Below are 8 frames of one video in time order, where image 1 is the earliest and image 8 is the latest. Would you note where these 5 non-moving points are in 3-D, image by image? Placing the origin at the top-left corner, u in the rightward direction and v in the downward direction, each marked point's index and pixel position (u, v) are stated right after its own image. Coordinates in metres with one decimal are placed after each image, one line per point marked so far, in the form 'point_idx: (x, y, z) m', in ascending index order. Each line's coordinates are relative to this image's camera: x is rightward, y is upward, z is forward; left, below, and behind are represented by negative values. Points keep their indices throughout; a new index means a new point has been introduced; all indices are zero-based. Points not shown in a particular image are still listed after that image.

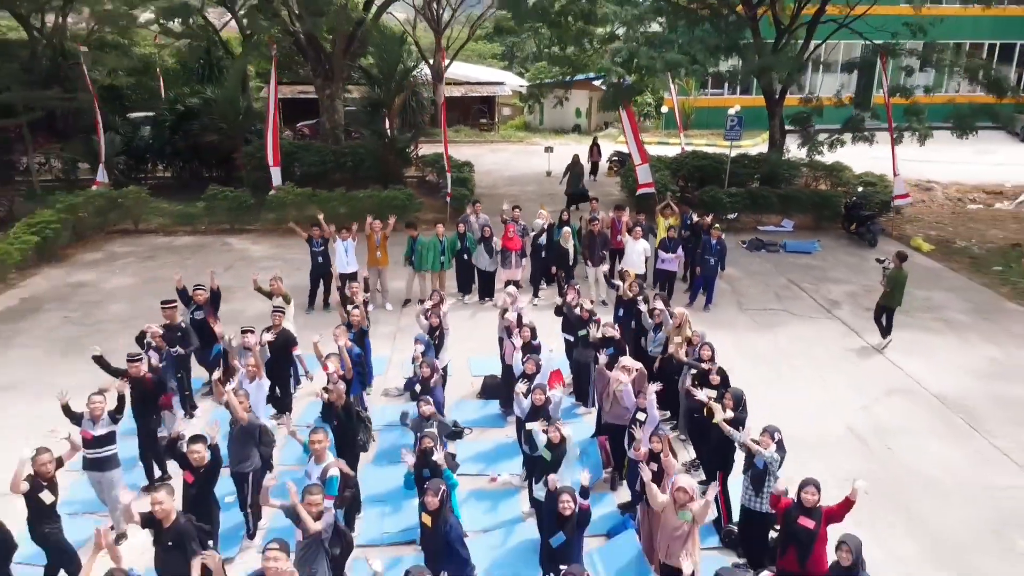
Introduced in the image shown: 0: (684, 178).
0: (+2.9, +1.9, +16.9) m
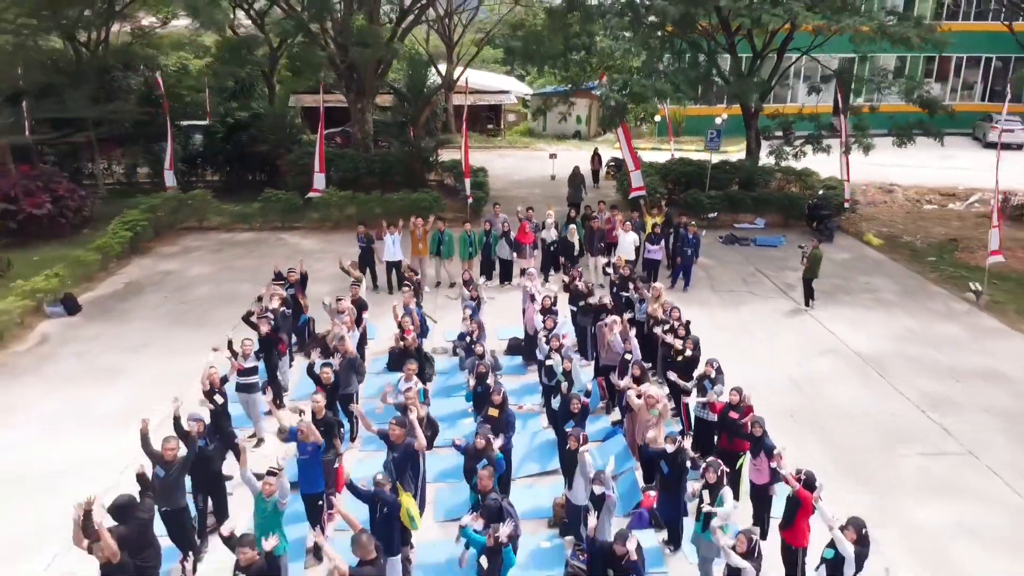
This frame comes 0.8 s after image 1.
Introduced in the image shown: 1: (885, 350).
0: (+3.1, +2.1, +19.5) m
1: (+4.2, -0.7, +11.4) m
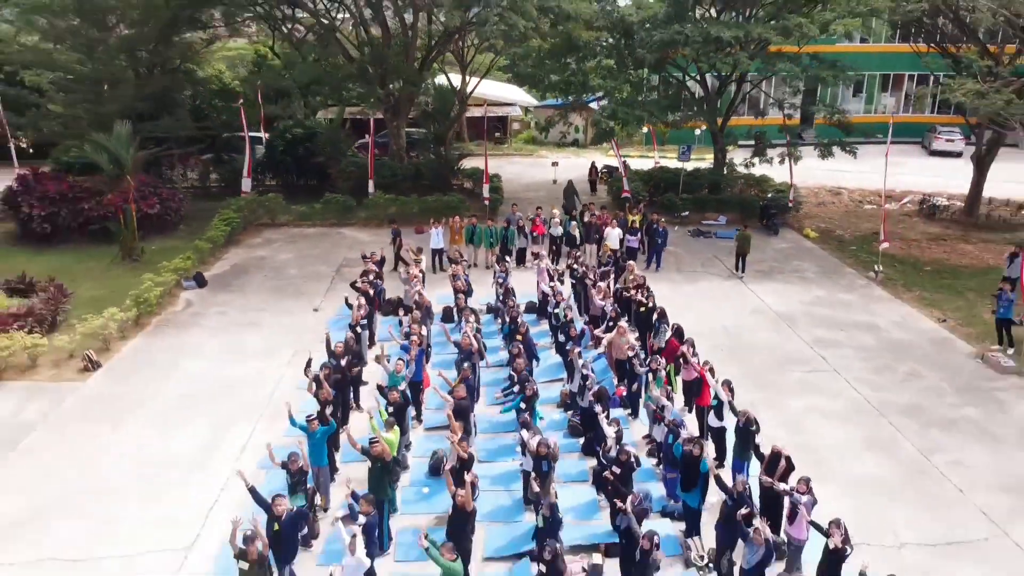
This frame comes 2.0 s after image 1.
0: (+3.4, +2.5, +24.0) m
1: (+4.5, -0.4, +15.9) m
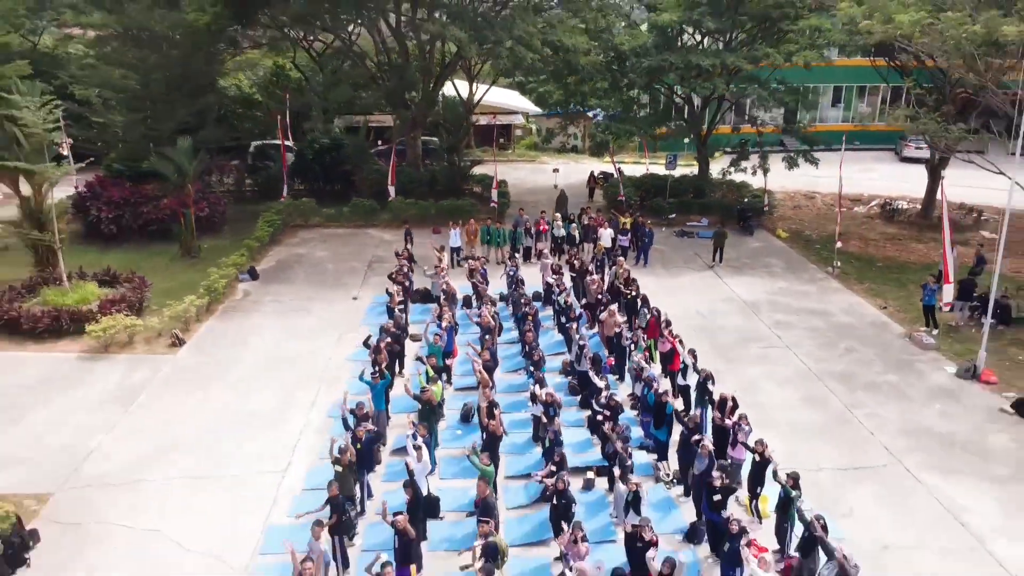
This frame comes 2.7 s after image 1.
0: (+3.6, +2.6, +27.0) m
1: (+4.7, -0.2, +18.8) m
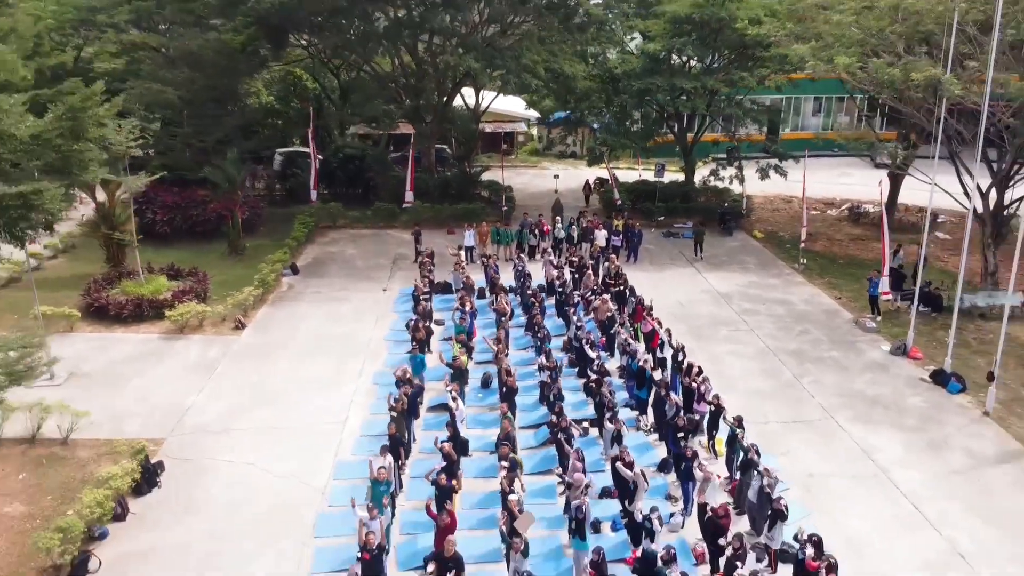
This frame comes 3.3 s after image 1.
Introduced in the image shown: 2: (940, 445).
0: (+3.7, +2.8, +30.0) m
1: (+4.8, -0.1, +21.9) m
2: (+6.1, -2.2, +14.2) m
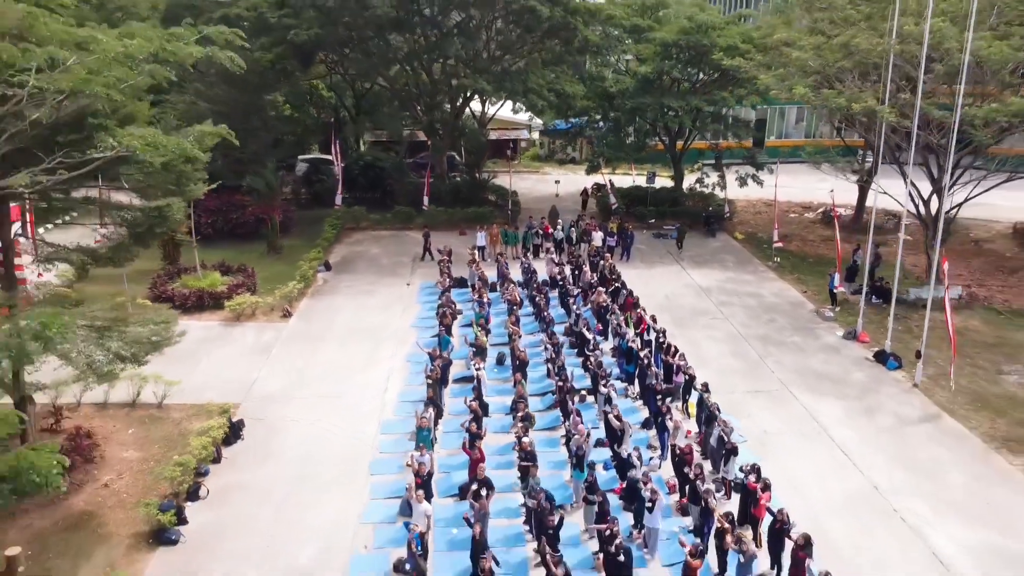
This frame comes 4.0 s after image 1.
0: (+3.9, +2.9, +33.2) m
1: (+5.0, +0.1, +25.1) m
2: (+6.3, -2.1, +17.3) m
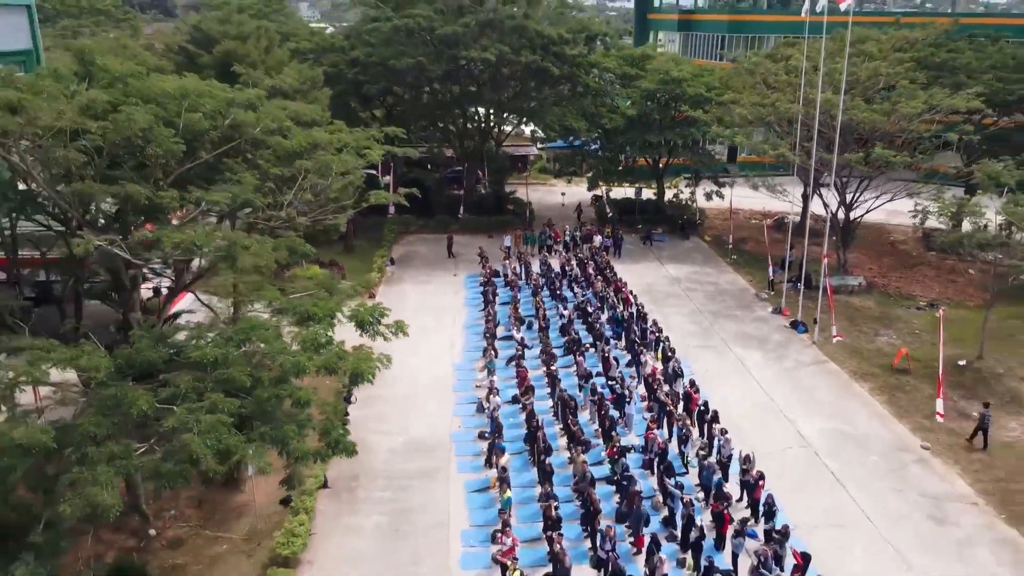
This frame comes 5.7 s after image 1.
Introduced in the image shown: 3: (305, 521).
0: (+4.6, +3.3, +41.7) m
1: (+5.7, +0.4, +33.6) m
2: (+7.0, -1.8, +25.9) m
3: (-3.4, -3.9, +16.7) m
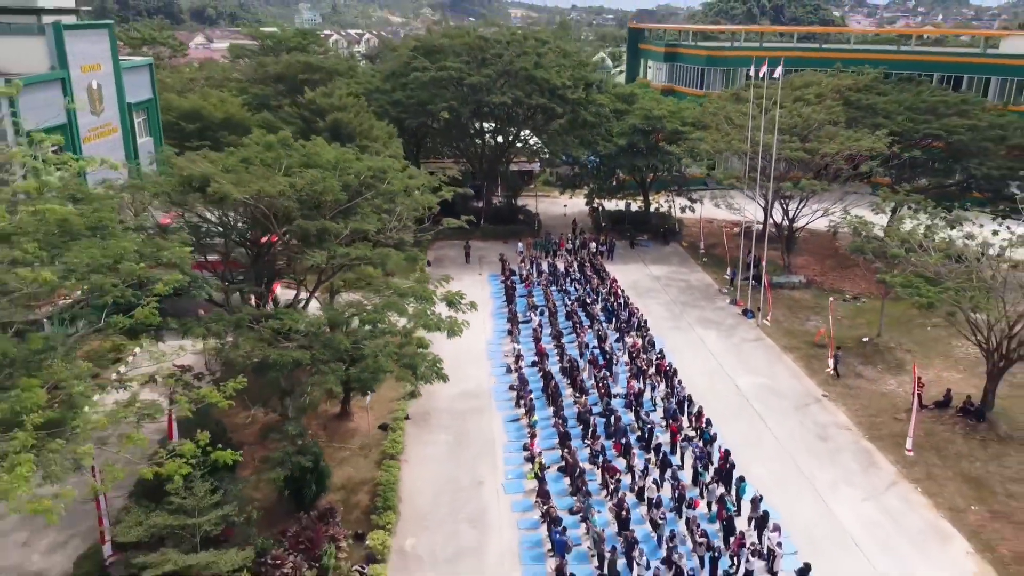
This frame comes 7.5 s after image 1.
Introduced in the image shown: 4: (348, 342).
0: (+5.1, +3.4, +50.2) m
1: (+6.3, +0.5, +42.1) m
2: (+7.6, -1.7, +34.4) m
3: (-2.8, -3.7, +25.1) m
4: (-3.1, -1.0, +19.0) m
